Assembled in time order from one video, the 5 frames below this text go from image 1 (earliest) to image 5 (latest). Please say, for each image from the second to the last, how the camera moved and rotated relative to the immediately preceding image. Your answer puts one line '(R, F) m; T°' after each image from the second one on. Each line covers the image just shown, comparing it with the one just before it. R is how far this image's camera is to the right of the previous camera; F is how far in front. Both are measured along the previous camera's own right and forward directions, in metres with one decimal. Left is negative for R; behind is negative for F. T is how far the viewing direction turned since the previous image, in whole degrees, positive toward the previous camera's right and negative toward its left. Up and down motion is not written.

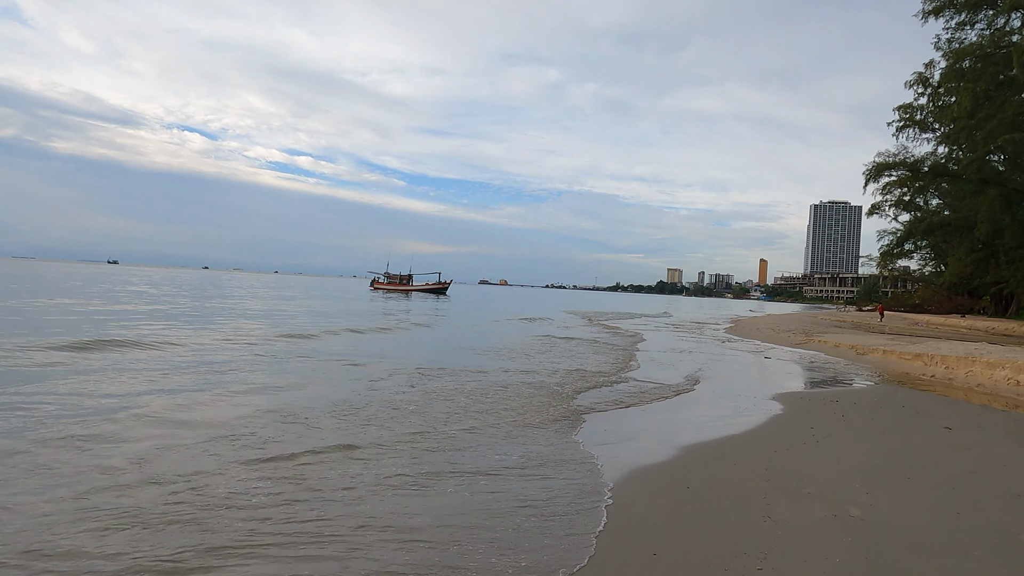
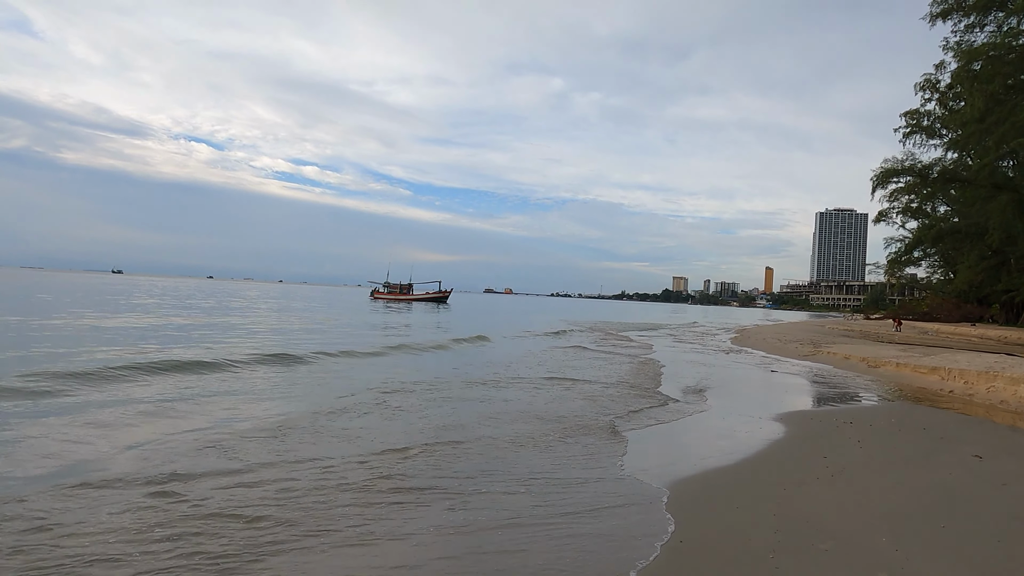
(+0.3, +0.6) m; -1°
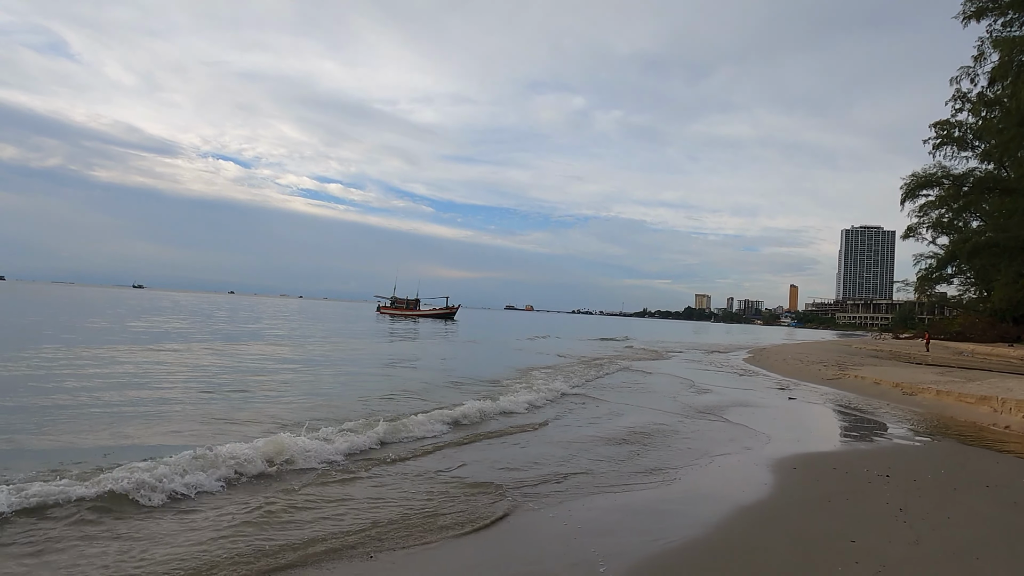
(+0.8, +1.5) m; -2°
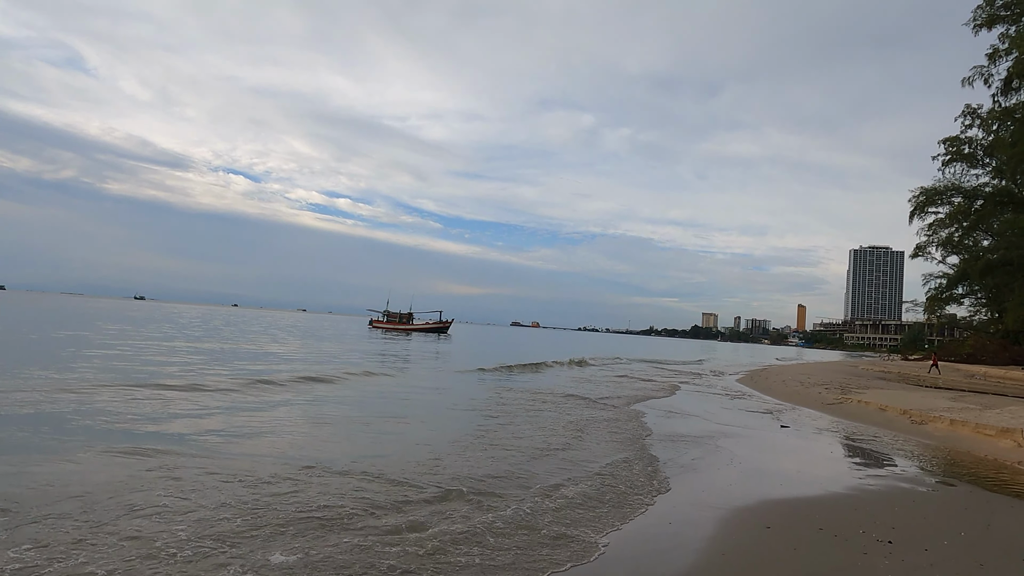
(+0.8, +1.2) m; -1°
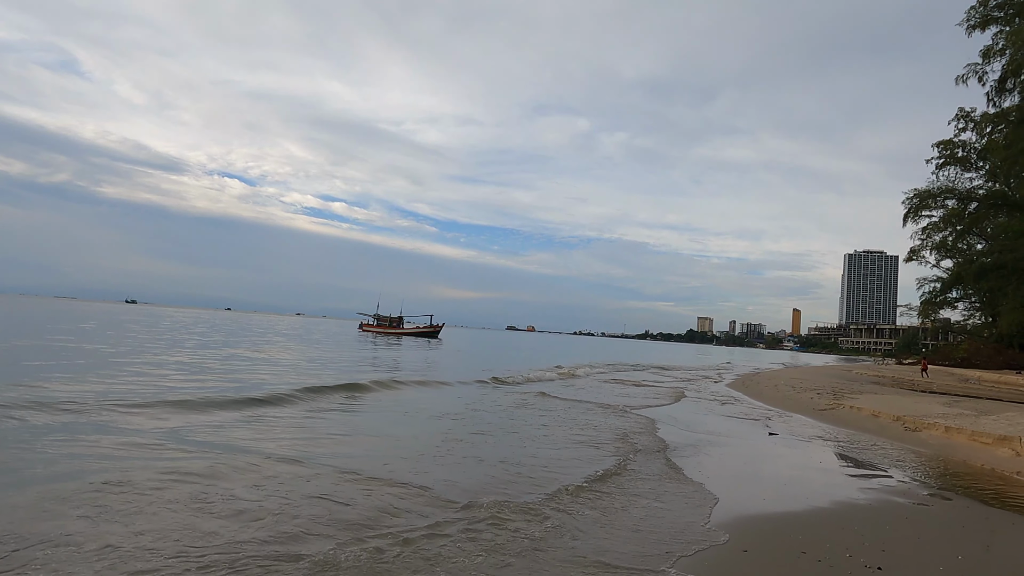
(+0.3, +0.5) m; 0°
